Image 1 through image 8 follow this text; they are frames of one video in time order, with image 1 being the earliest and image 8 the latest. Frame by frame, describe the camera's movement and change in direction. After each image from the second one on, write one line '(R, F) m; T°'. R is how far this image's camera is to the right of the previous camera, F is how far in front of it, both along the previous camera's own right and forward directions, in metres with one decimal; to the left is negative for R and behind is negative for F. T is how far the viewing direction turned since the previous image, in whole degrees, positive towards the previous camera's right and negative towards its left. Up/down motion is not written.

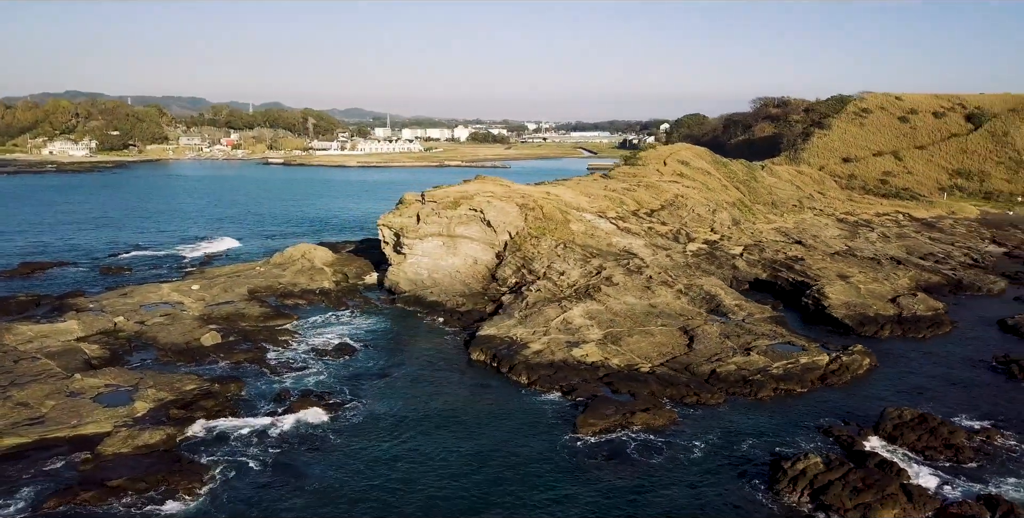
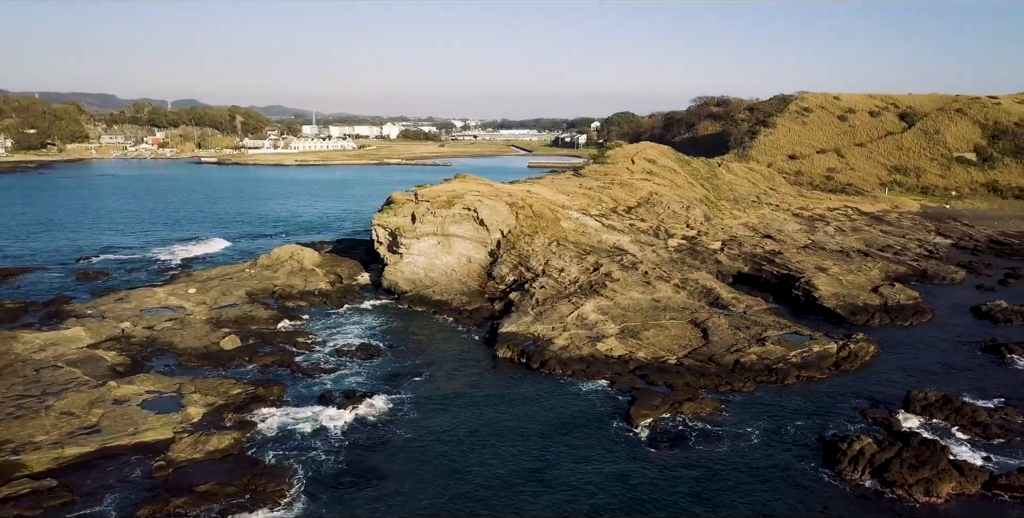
(-3.3, -0.4) m; +5°
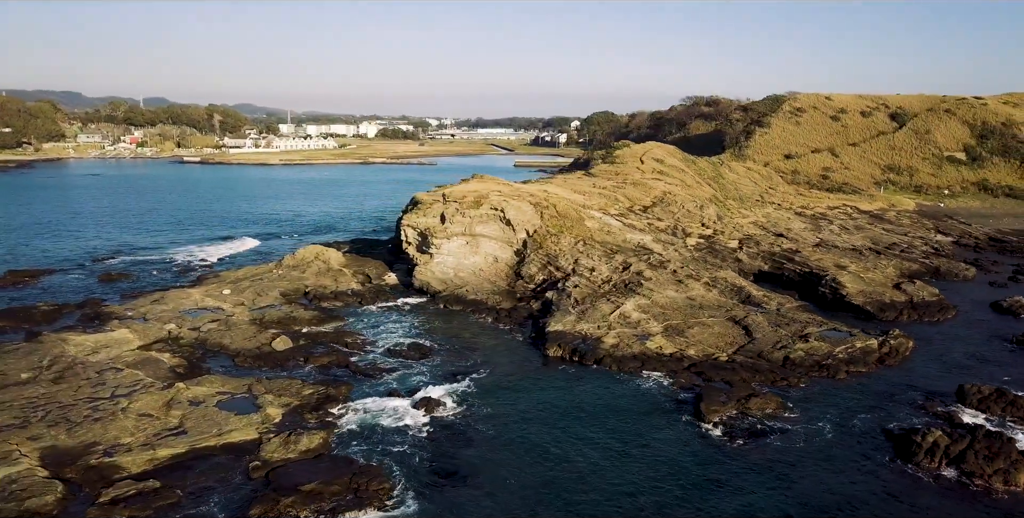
(-2.6, -0.3) m; +2°
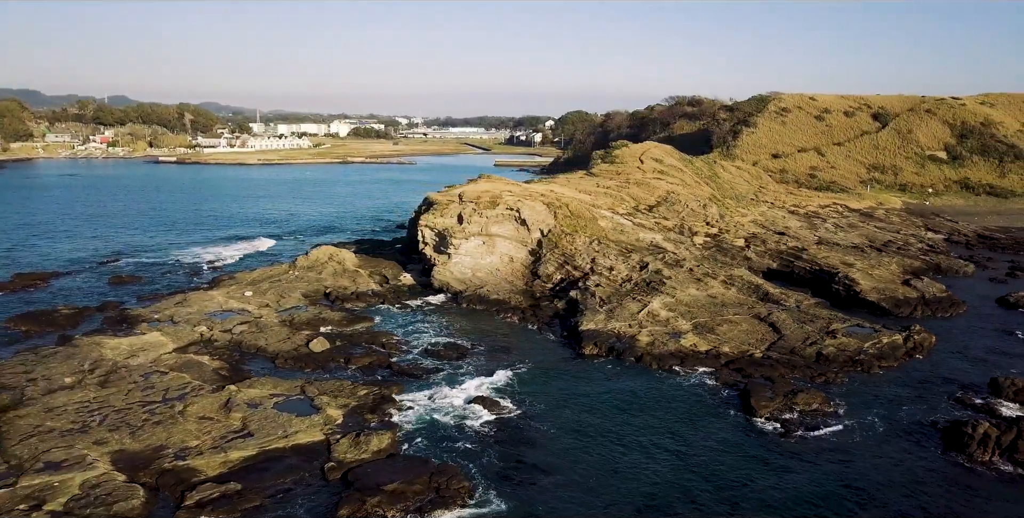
(-2.3, -0.2) m; +2°
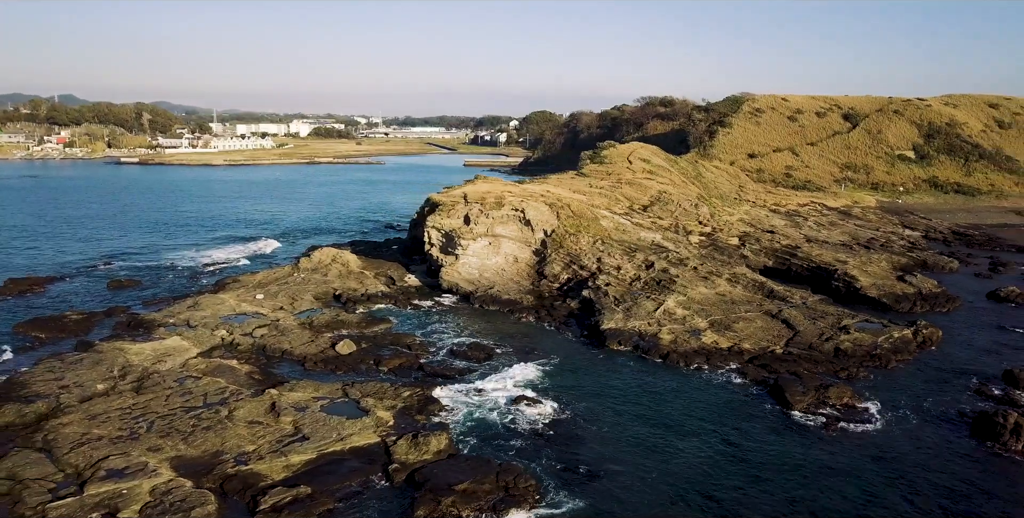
(-2.3, -0.2) m; +3°
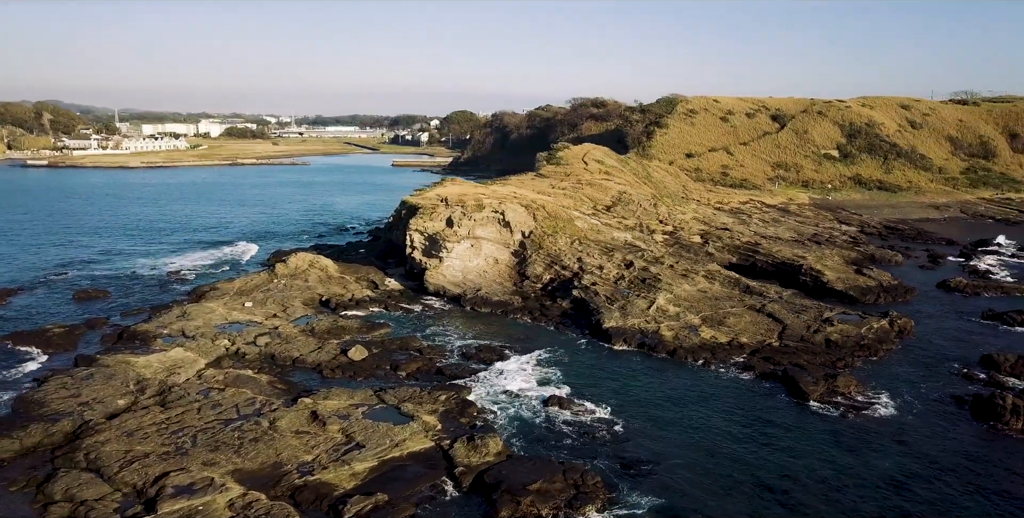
(-3.3, -0.2) m; +6°
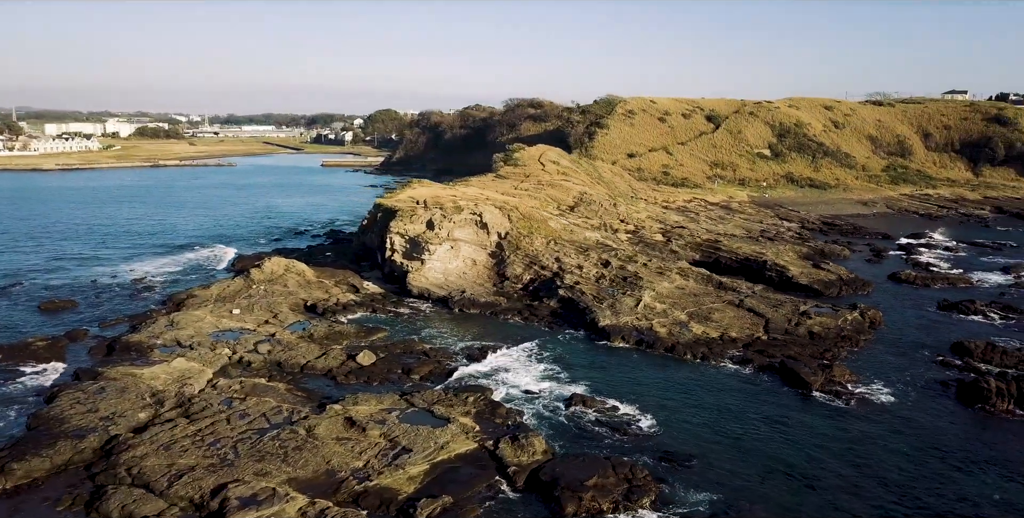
(-2.9, -0.3) m; +6°
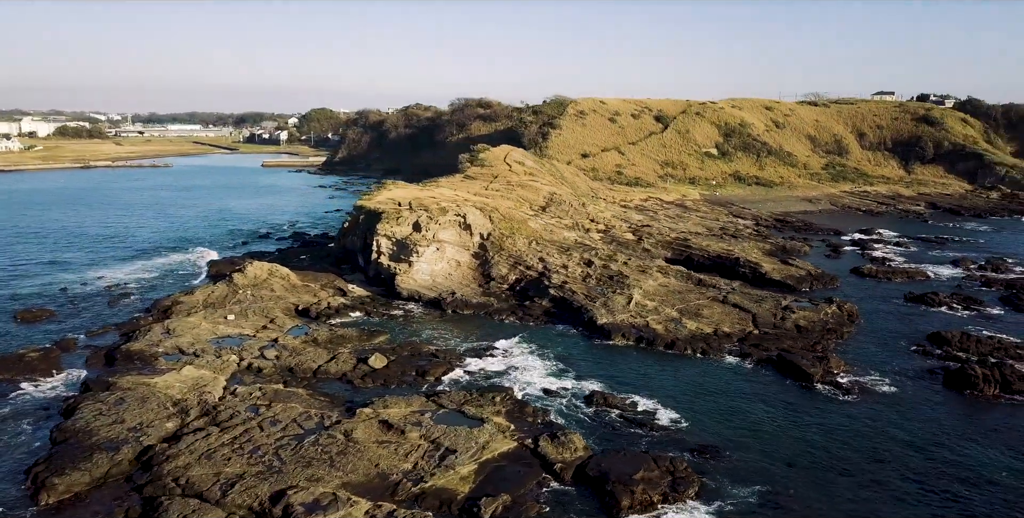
(-2.6, -0.3) m; +5°
